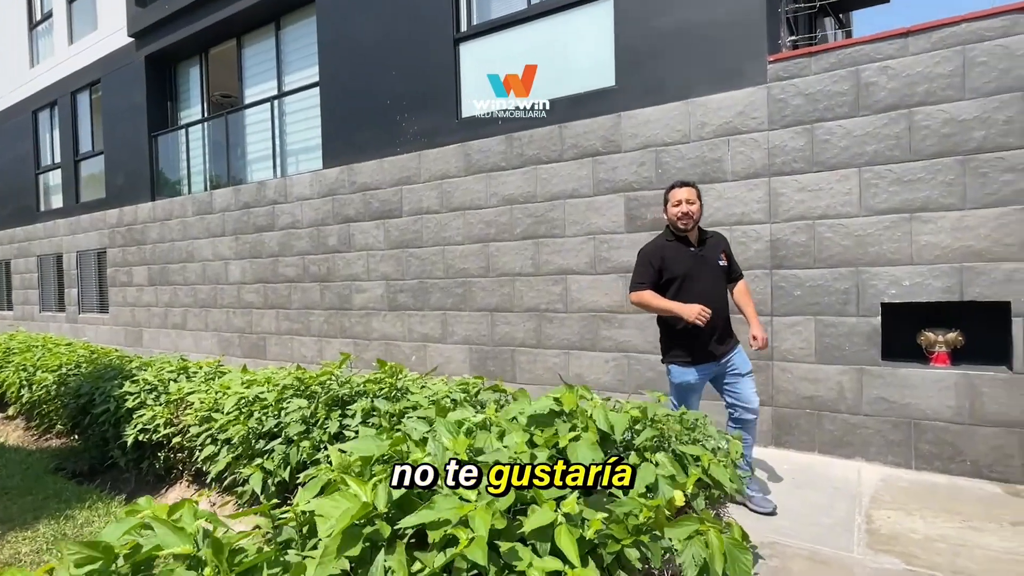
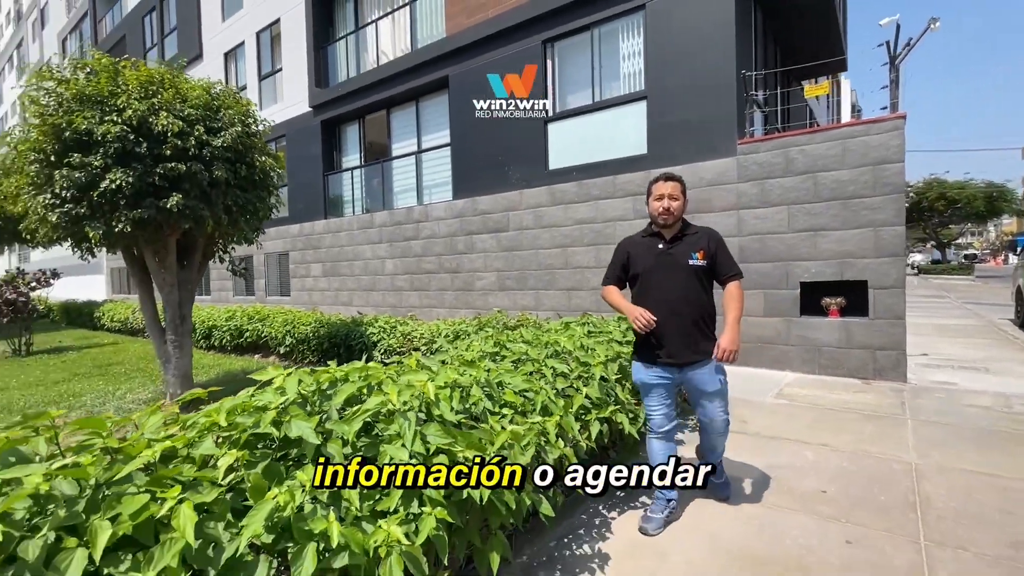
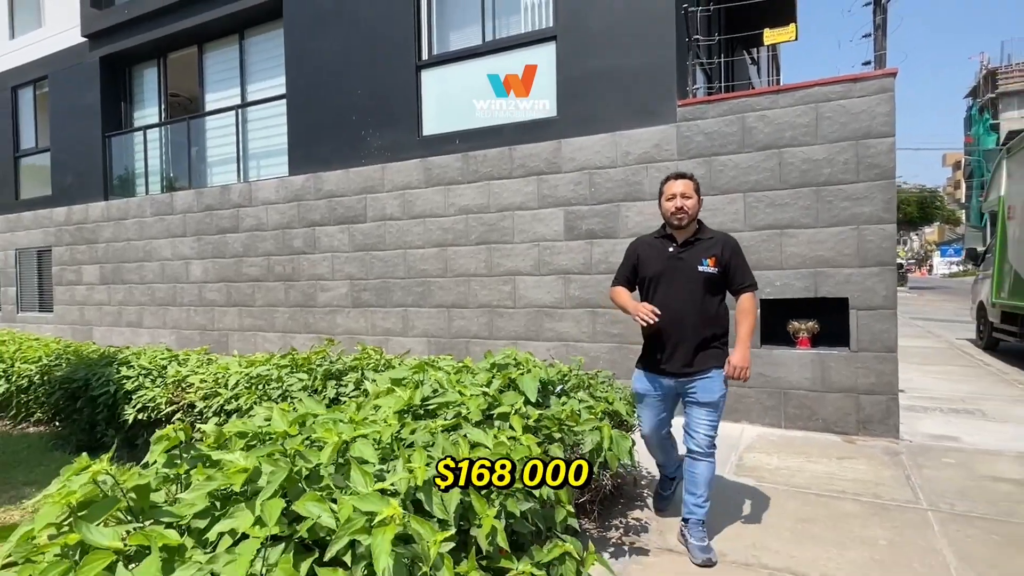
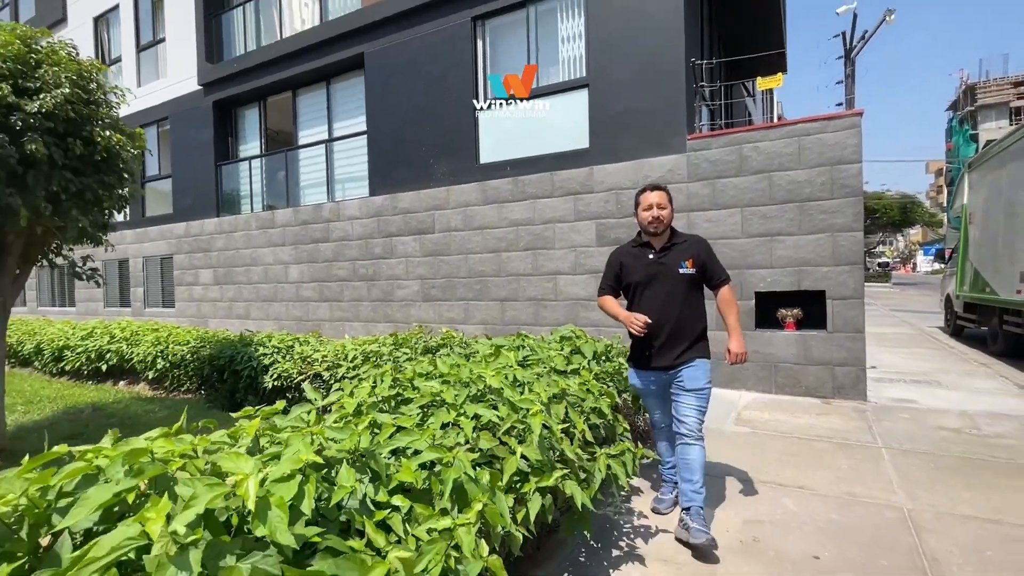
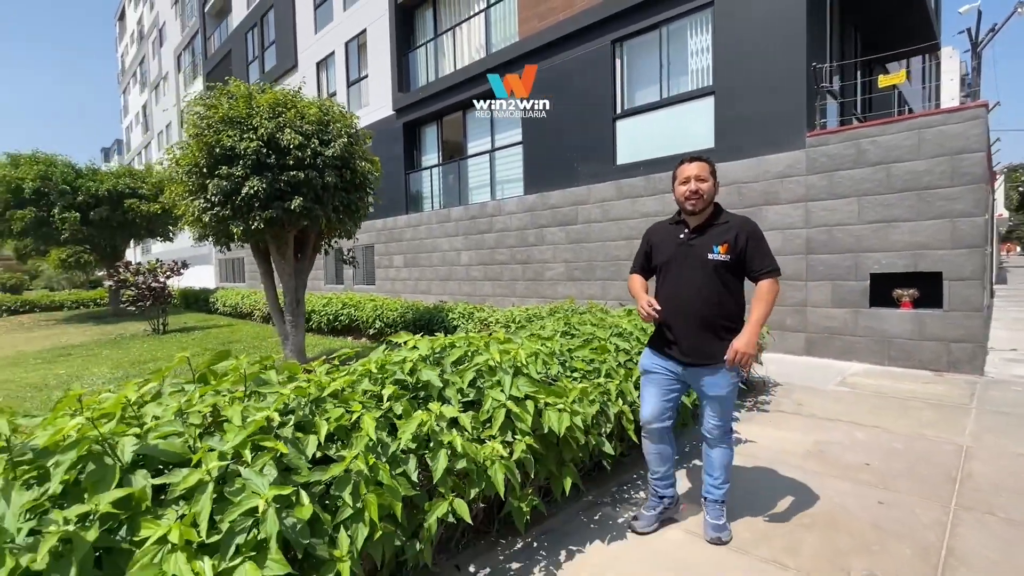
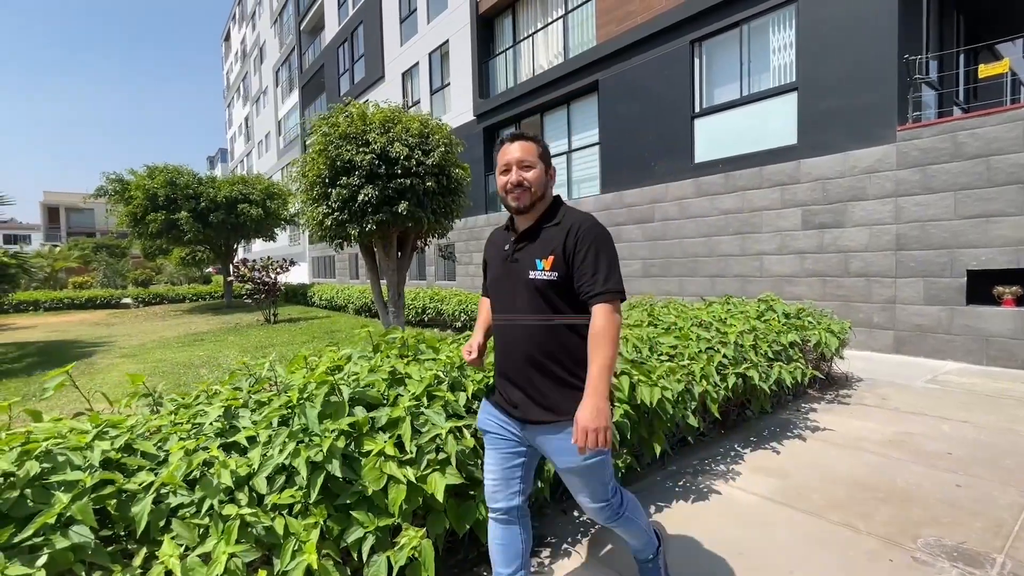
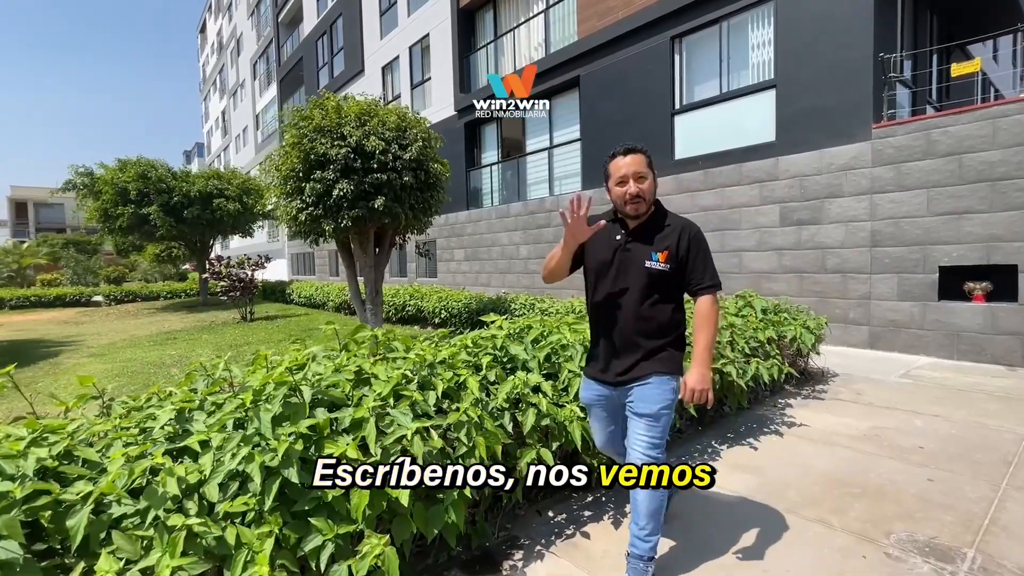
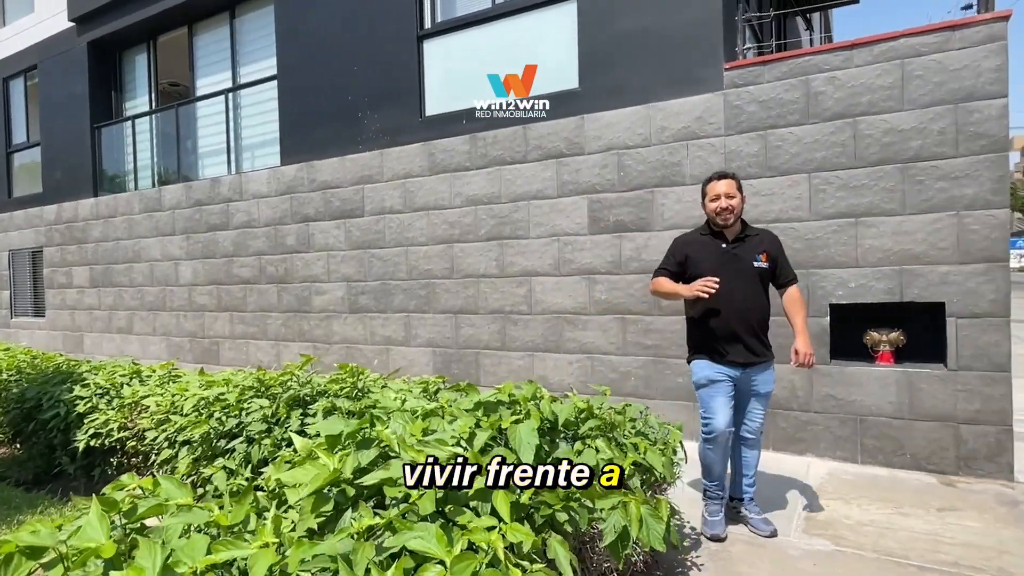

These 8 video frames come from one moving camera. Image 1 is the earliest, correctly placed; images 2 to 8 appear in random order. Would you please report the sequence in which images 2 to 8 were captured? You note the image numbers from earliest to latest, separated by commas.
8, 3, 4, 2, 5, 7, 6
